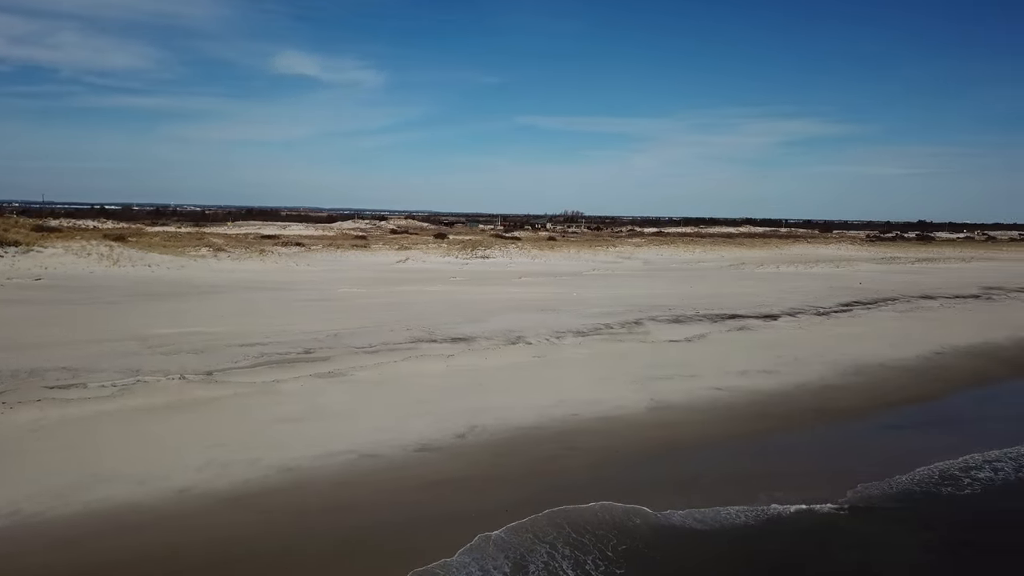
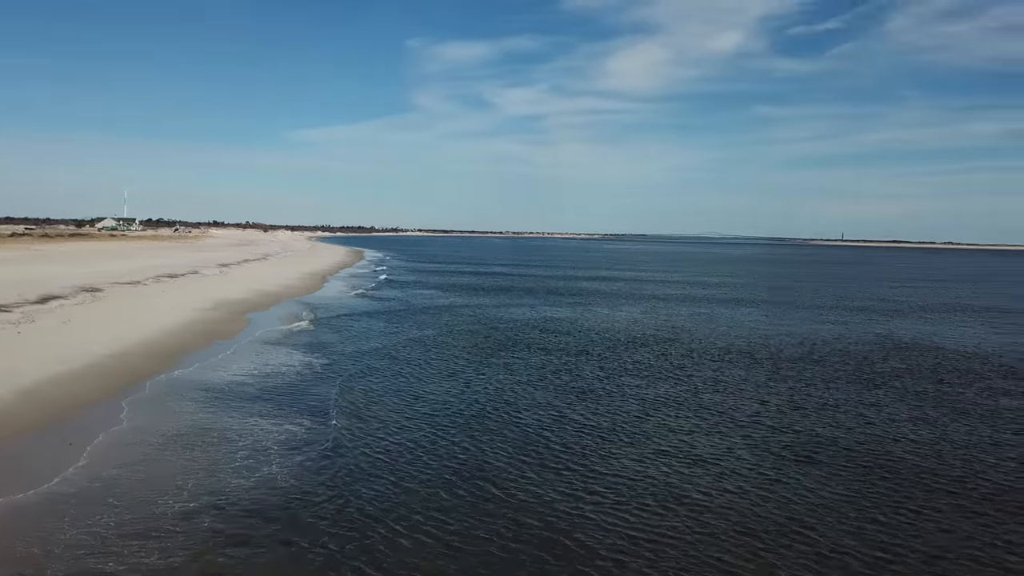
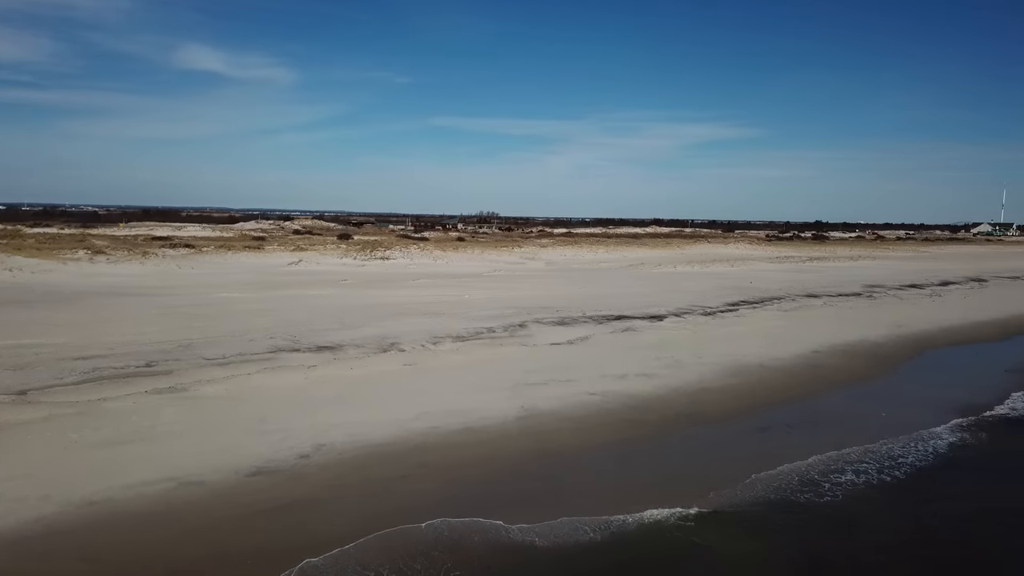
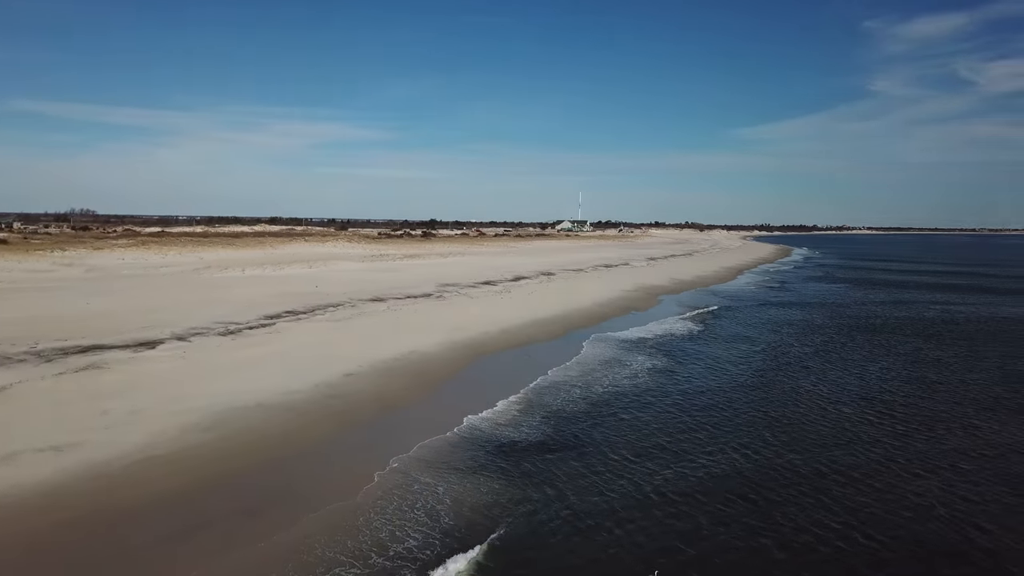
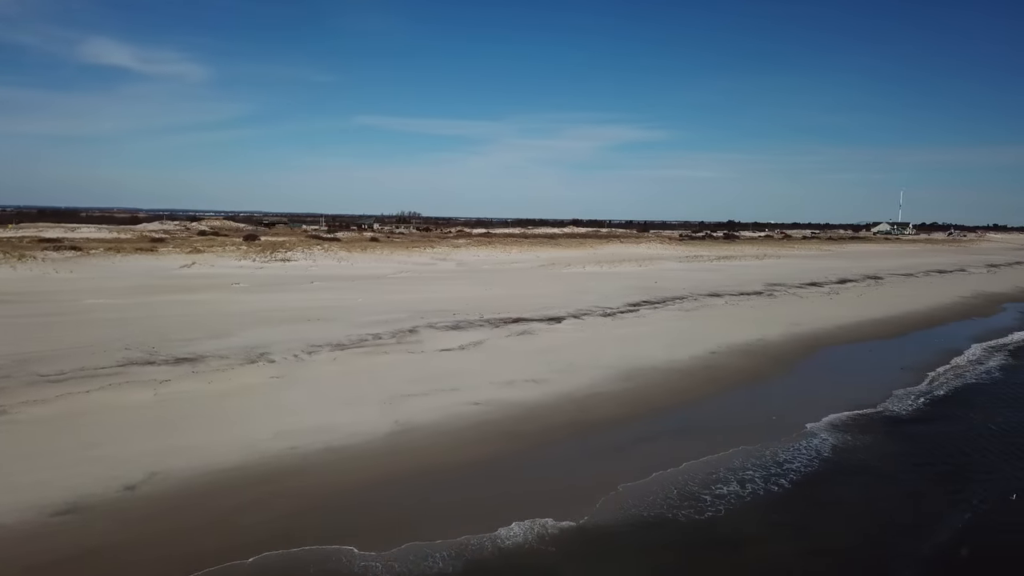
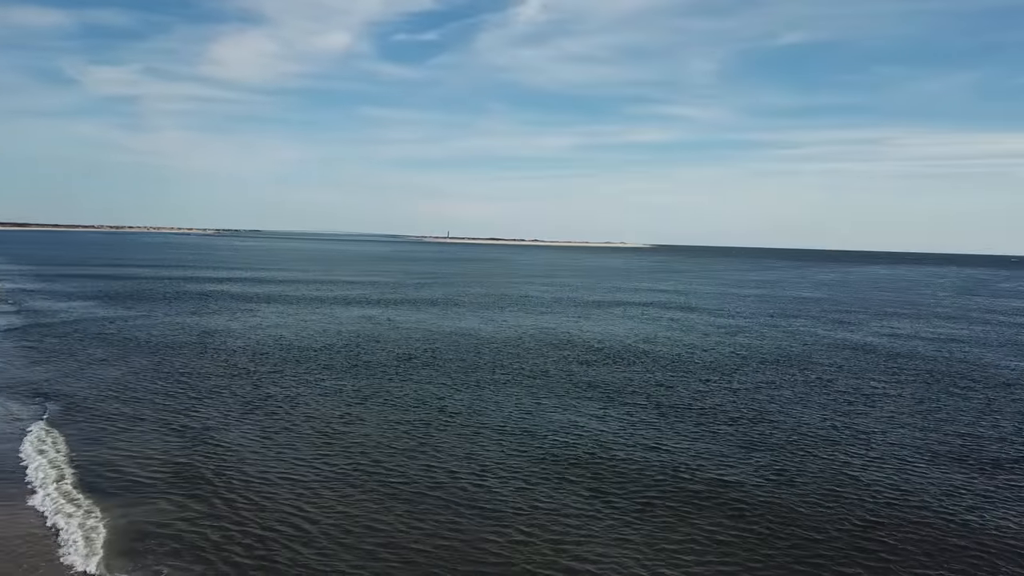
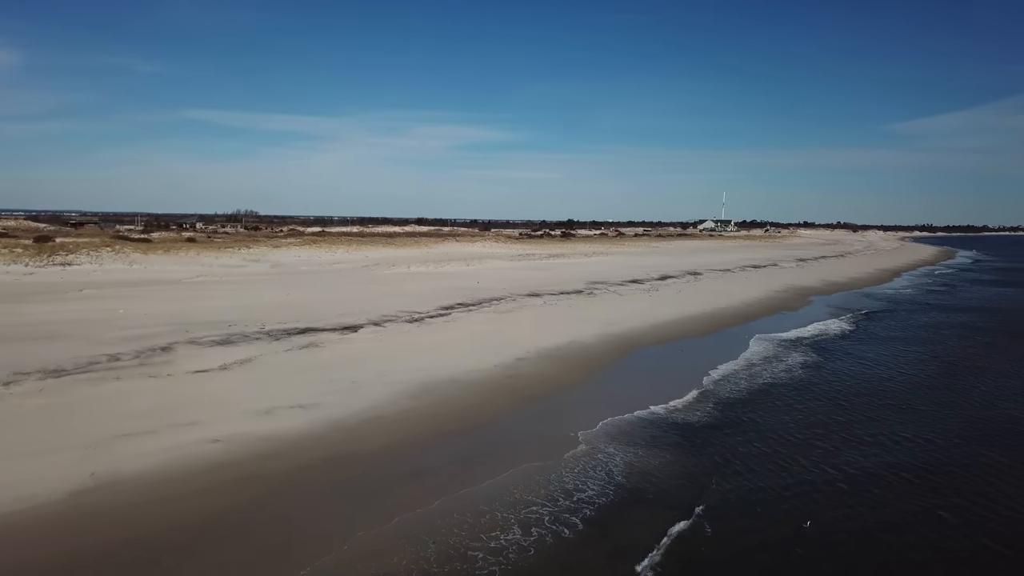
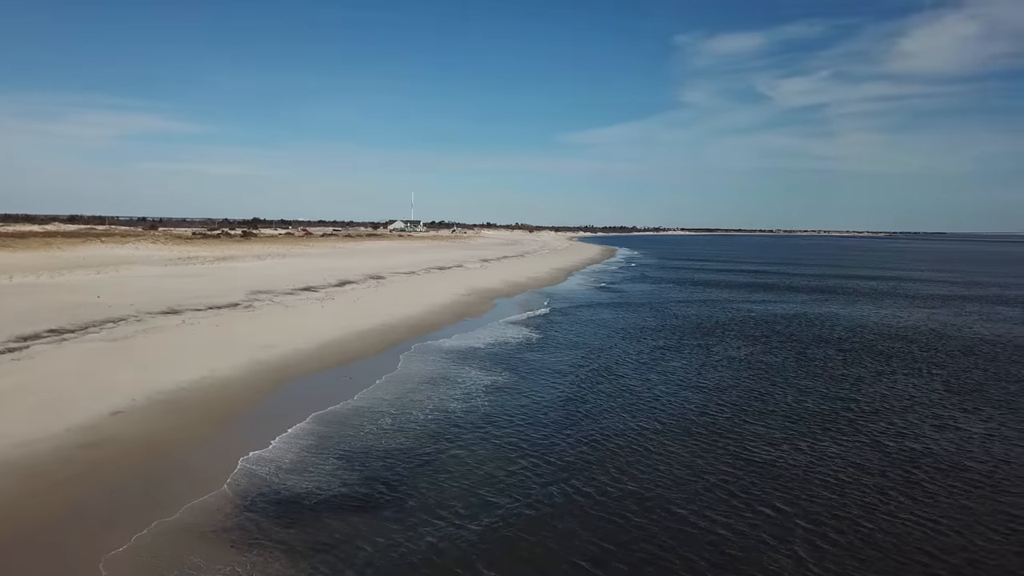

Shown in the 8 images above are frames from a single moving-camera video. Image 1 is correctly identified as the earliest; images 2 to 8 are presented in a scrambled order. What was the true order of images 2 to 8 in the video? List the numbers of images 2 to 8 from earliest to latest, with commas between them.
3, 5, 7, 4, 8, 2, 6
